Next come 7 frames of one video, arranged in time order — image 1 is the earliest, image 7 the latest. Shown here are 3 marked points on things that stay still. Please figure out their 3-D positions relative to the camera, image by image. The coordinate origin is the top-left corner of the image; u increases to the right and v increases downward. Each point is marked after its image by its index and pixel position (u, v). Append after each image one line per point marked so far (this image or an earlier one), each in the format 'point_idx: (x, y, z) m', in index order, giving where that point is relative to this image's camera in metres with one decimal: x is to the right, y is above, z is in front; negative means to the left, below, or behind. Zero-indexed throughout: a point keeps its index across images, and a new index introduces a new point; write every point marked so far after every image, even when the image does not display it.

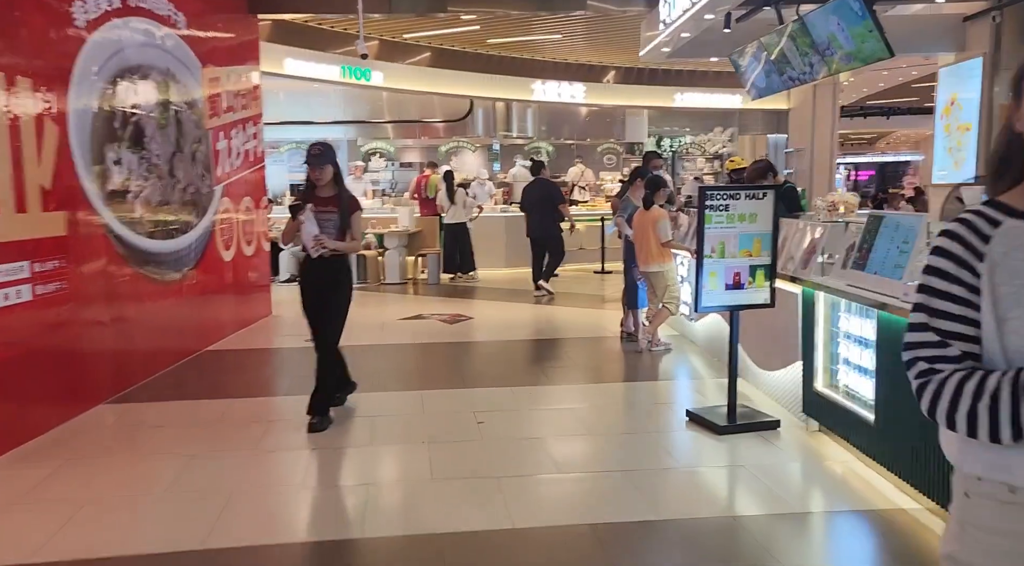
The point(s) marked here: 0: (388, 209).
0: (-1.8, +1.1, +11.3) m
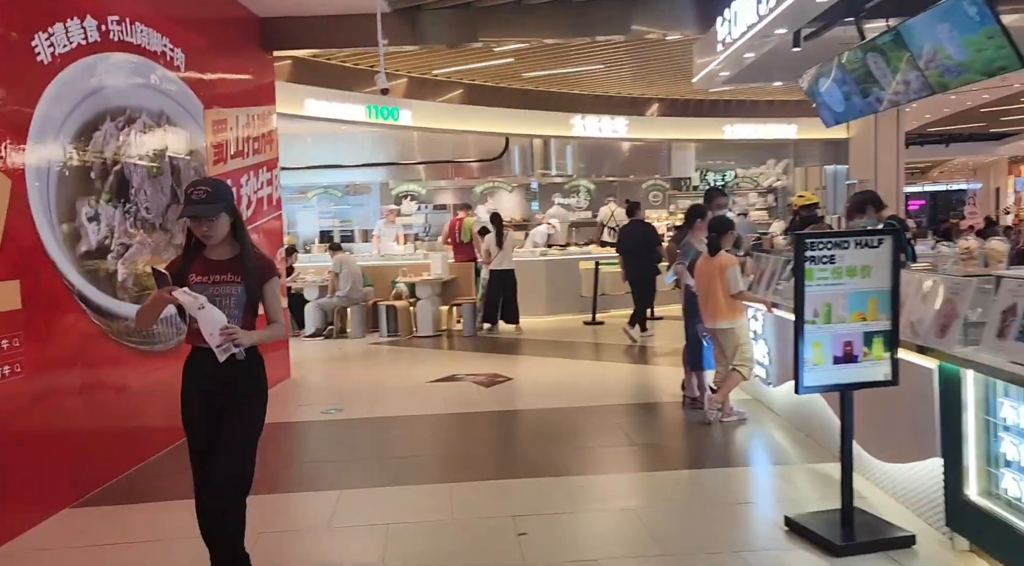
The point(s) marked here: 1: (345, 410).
0: (-1.2, +0.4, +10.6) m
1: (-1.2, -0.9, +5.8) m
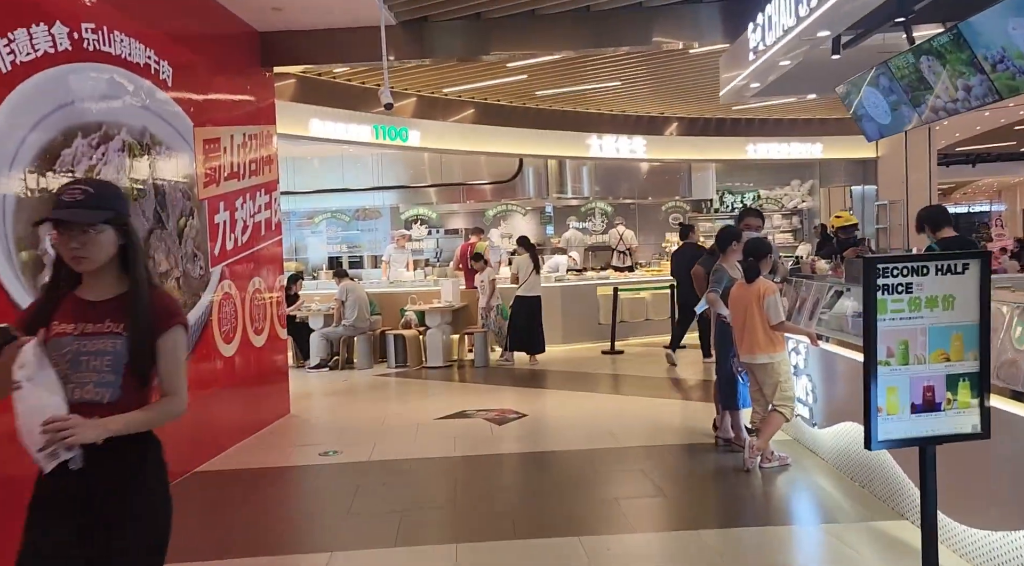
0: (-1.0, 0.0, +10.2) m
1: (-1.1, -1.1, +5.3) m
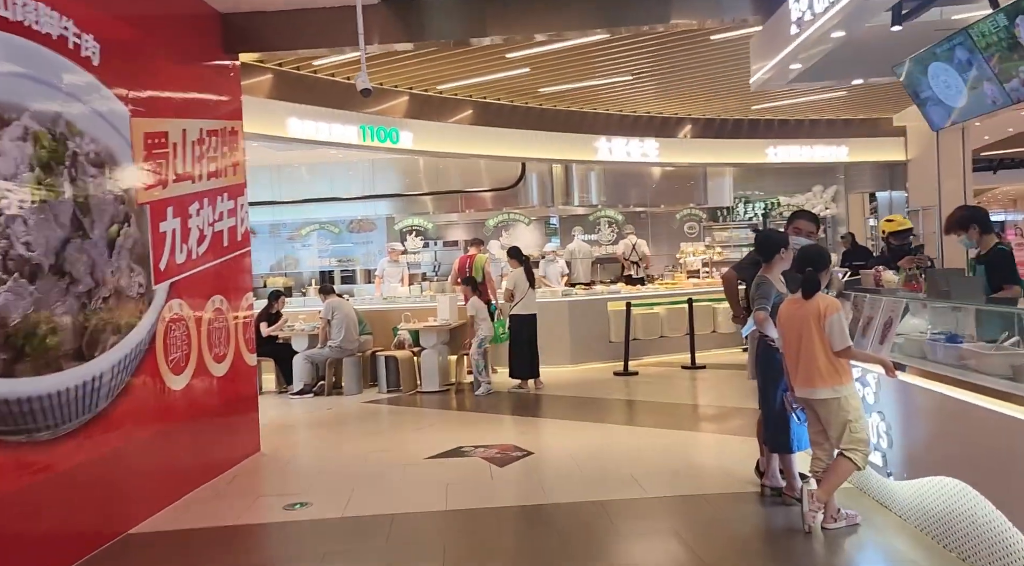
0: (-1.0, -0.2, +9.4) m
1: (-1.1, -1.2, +4.5) m
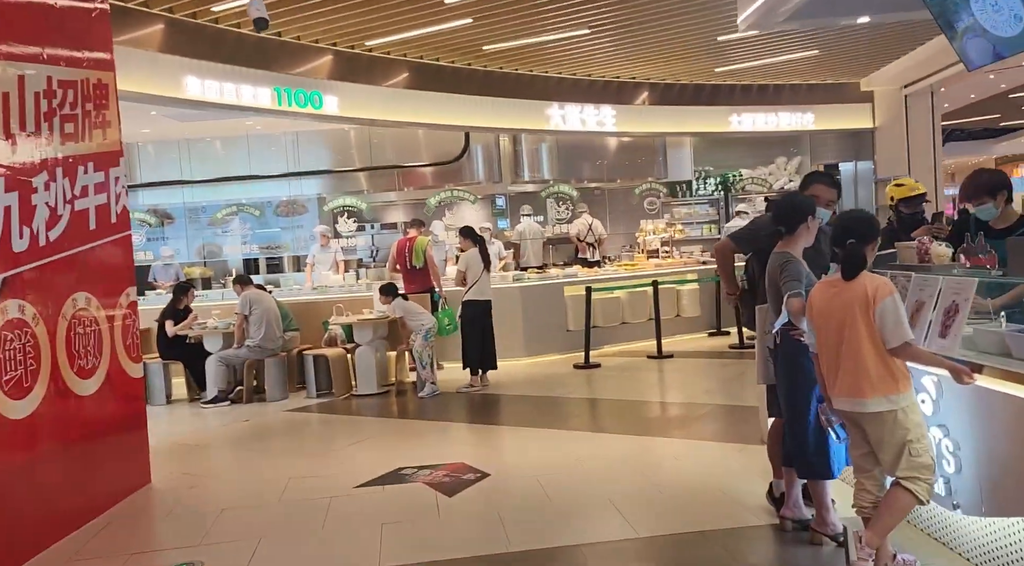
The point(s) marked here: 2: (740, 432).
0: (-1.6, 0.0, +8.4) m
1: (-1.3, -1.2, +3.5) m
2: (+1.5, -1.0, +5.2) m
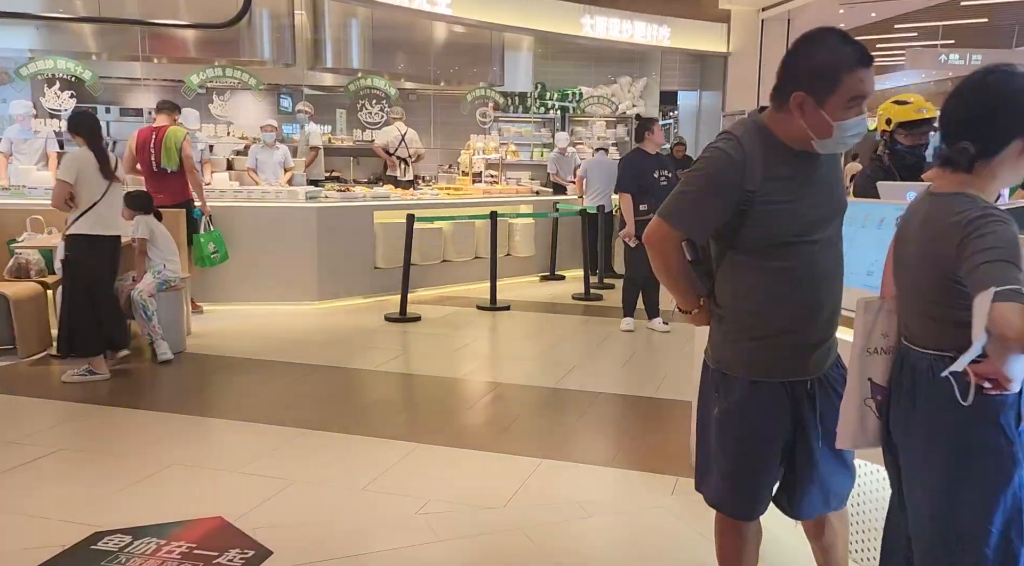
0: (-3.2, +0.7, +5.8) m
1: (-1.7, -1.0, +1.3) m
2: (+0.6, -0.7, +3.7) m
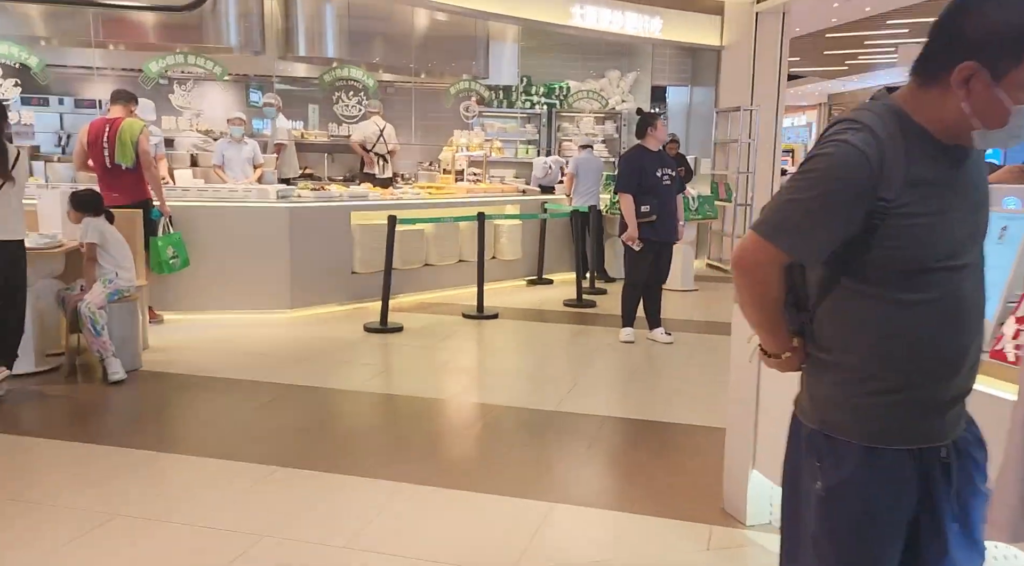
0: (-3.2, +0.6, +5.3) m
1: (-1.6, -1.1, +0.8) m
2: (+0.6, -0.8, +3.3) m
